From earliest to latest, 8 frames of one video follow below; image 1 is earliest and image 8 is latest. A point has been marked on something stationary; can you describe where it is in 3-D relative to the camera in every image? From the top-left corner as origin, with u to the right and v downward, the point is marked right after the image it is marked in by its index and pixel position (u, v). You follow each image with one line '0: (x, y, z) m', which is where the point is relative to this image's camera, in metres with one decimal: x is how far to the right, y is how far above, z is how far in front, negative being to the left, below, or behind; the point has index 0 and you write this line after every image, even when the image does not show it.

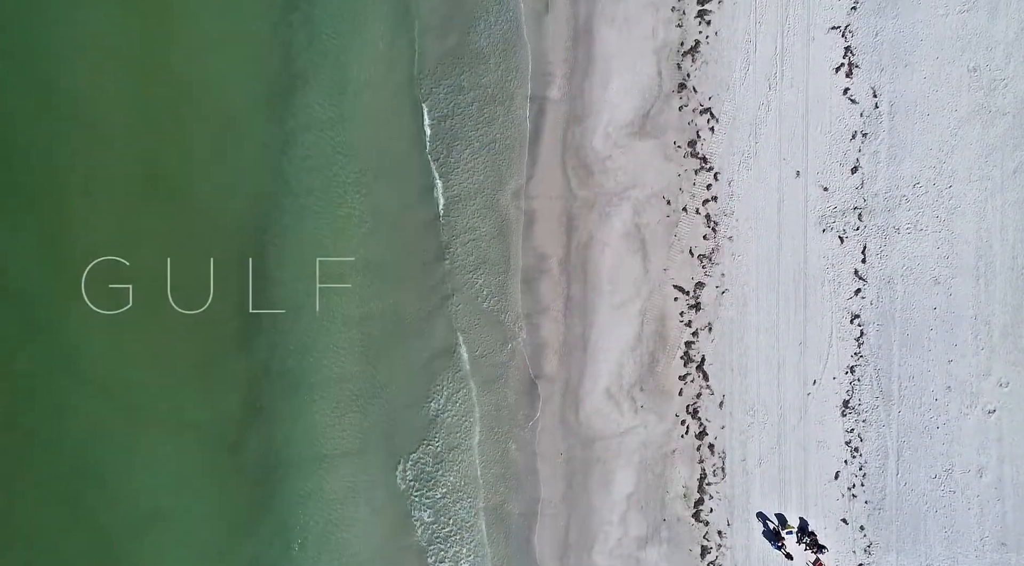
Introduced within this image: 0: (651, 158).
0: (+2.0, +1.8, +16.8) m
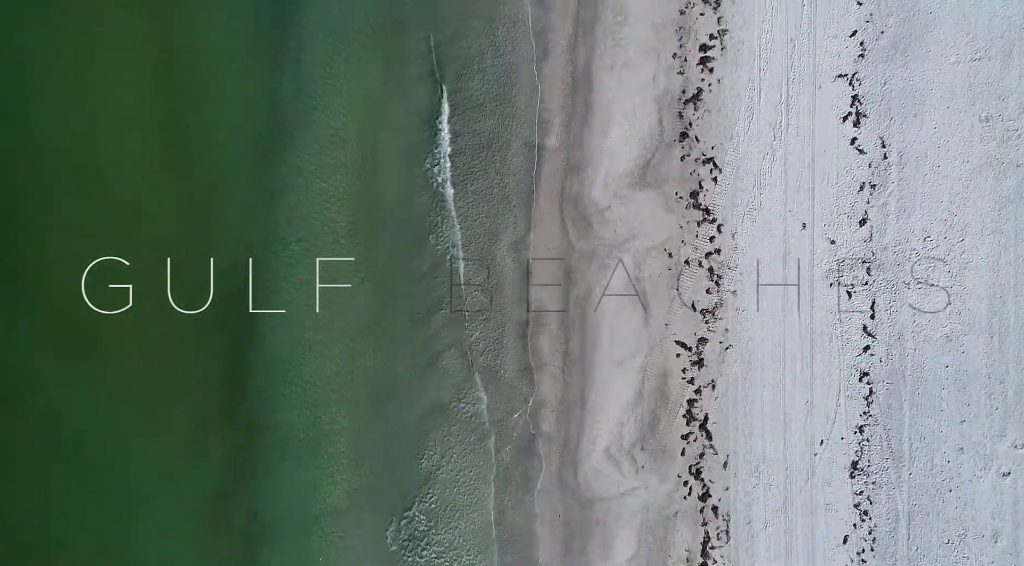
0: (+2.0, +1.0, +16.2) m
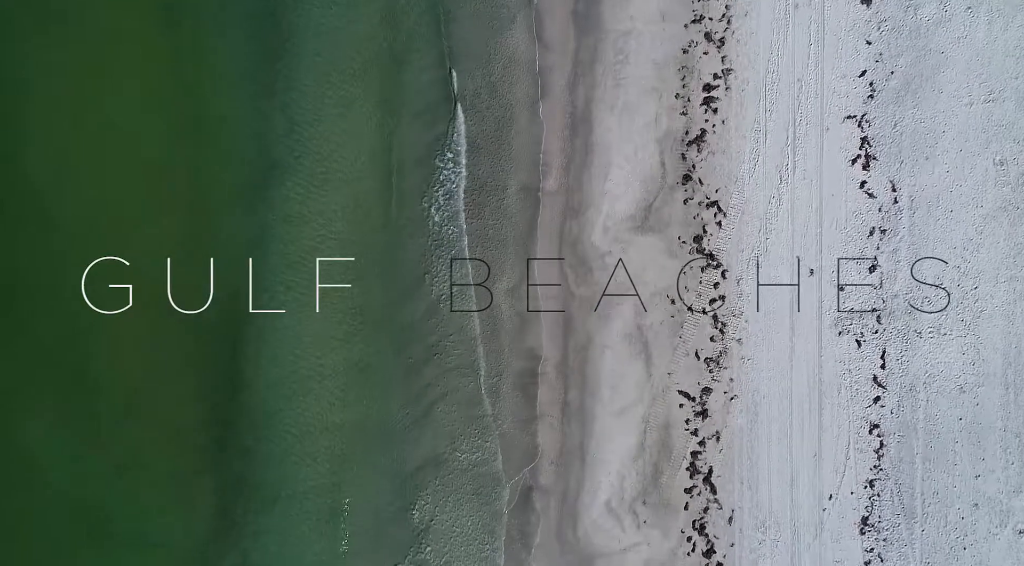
0: (+1.9, +0.4, +15.6) m
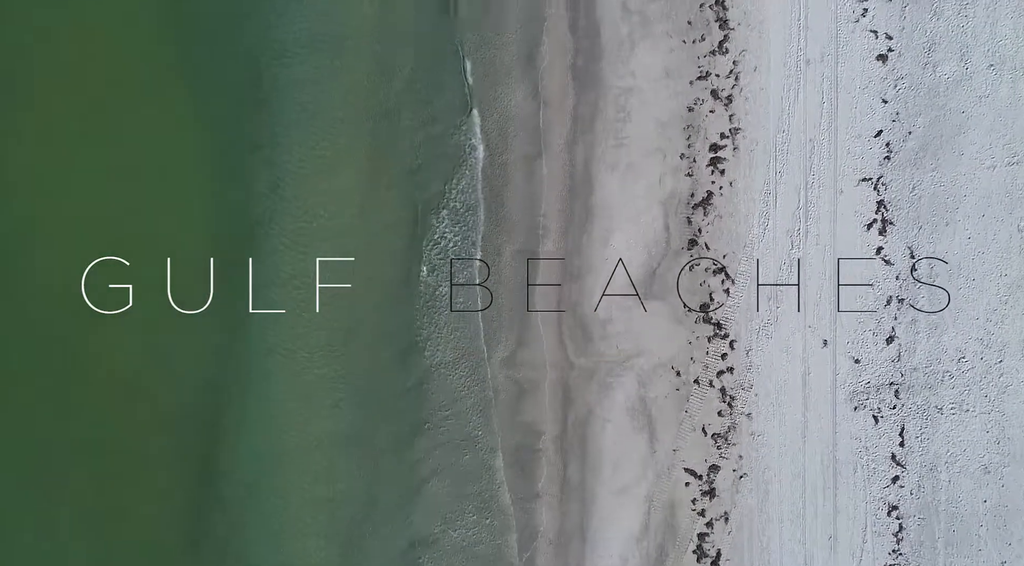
0: (+1.9, -0.5, +14.8) m
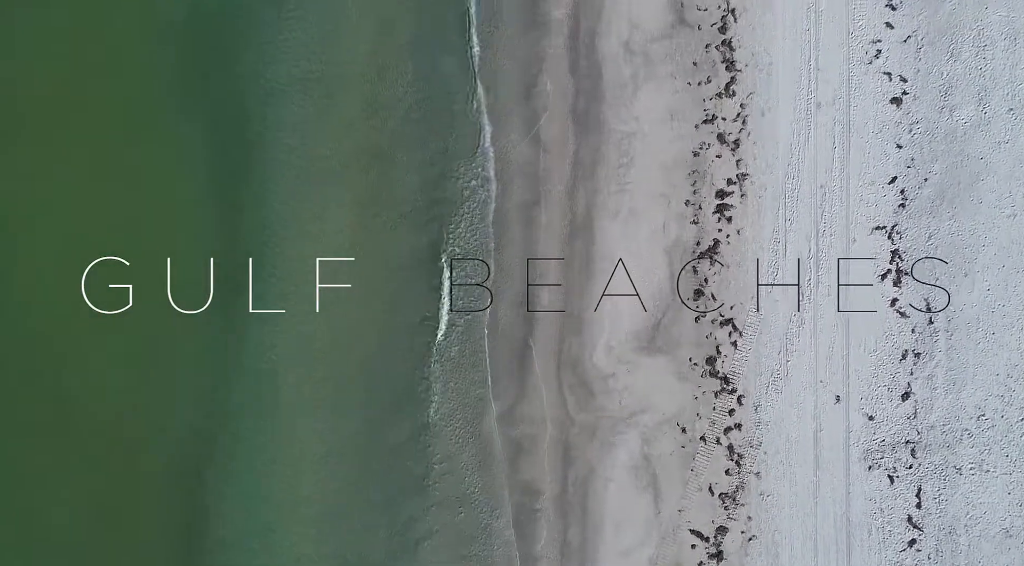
0: (+1.8, -1.1, +14.1) m
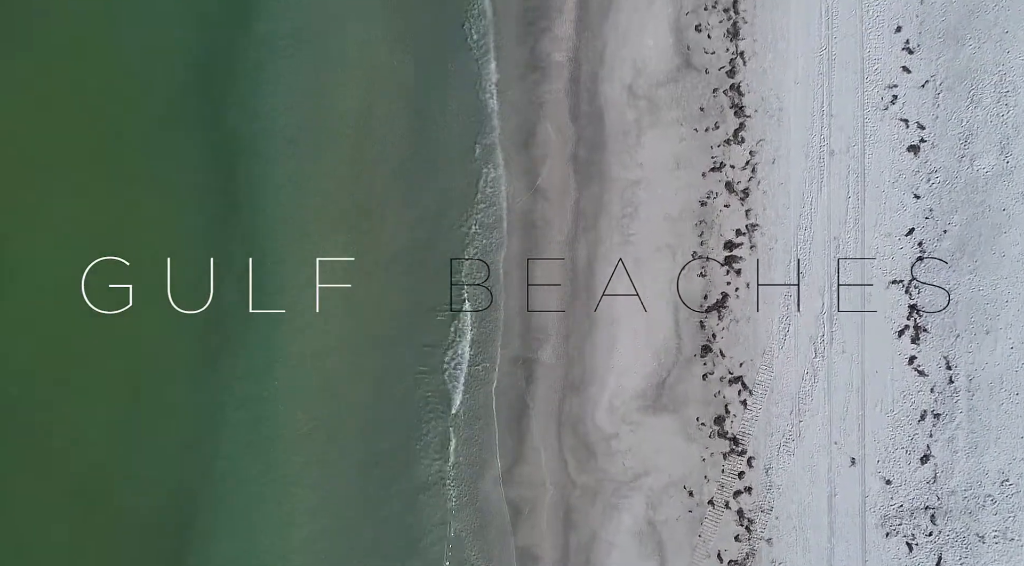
0: (+1.8, -1.8, +13.4) m
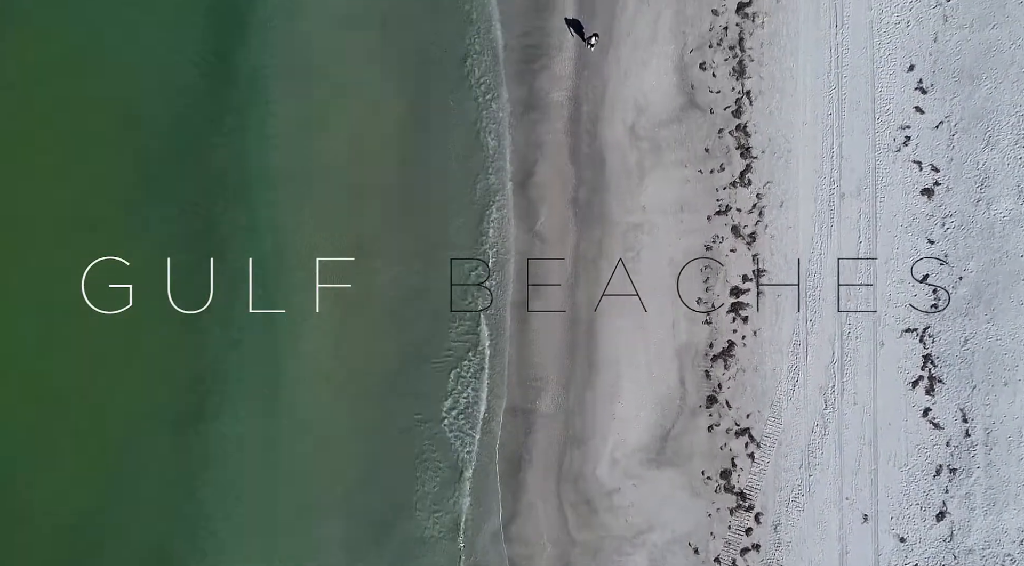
0: (+1.8, -2.3, +12.8) m
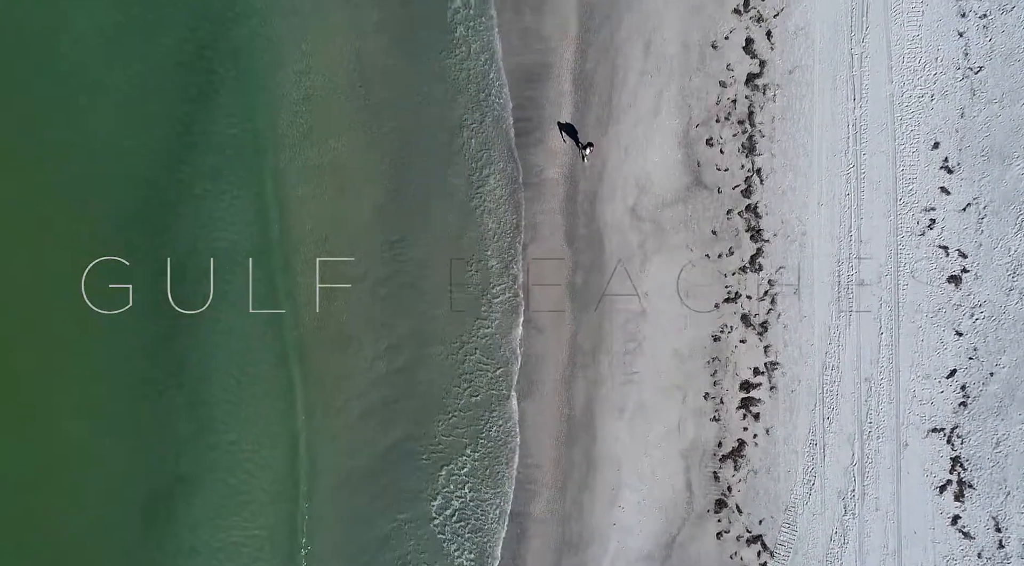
0: (+1.7, -3.3, +11.7) m
